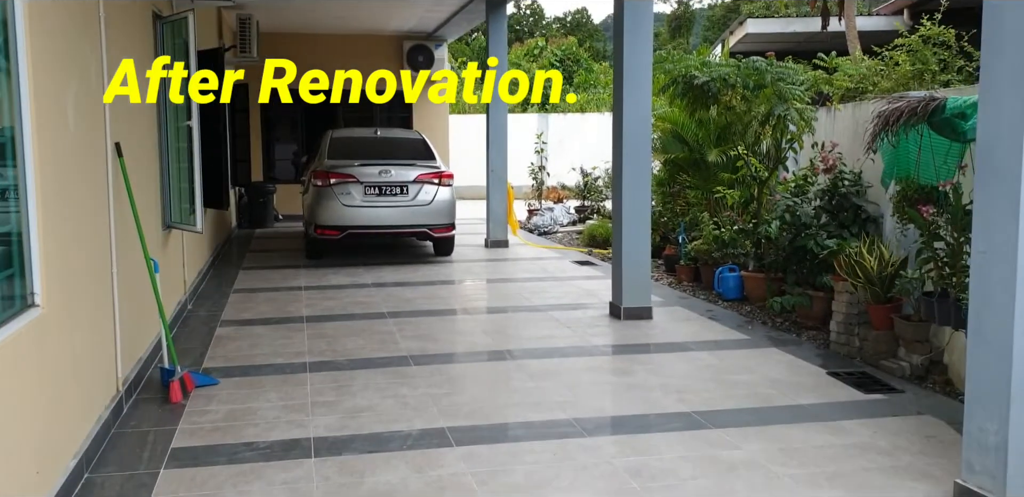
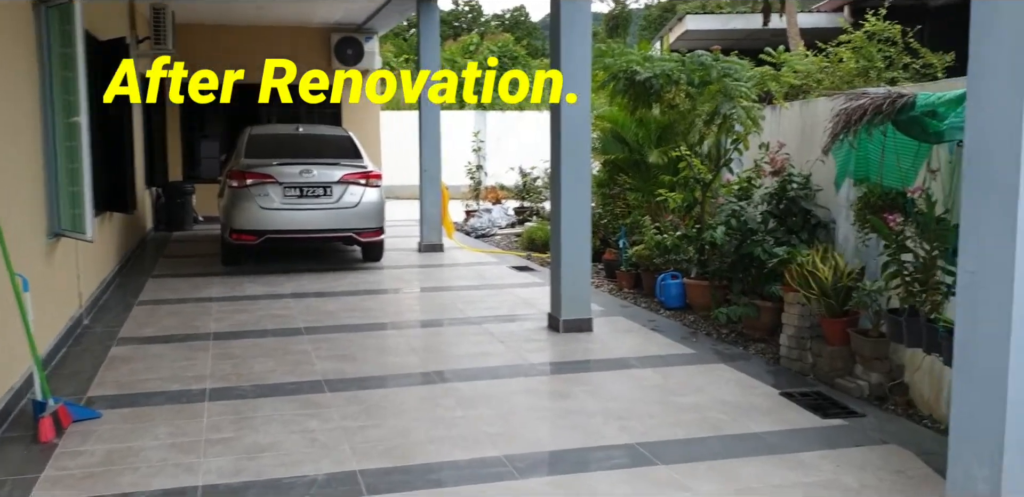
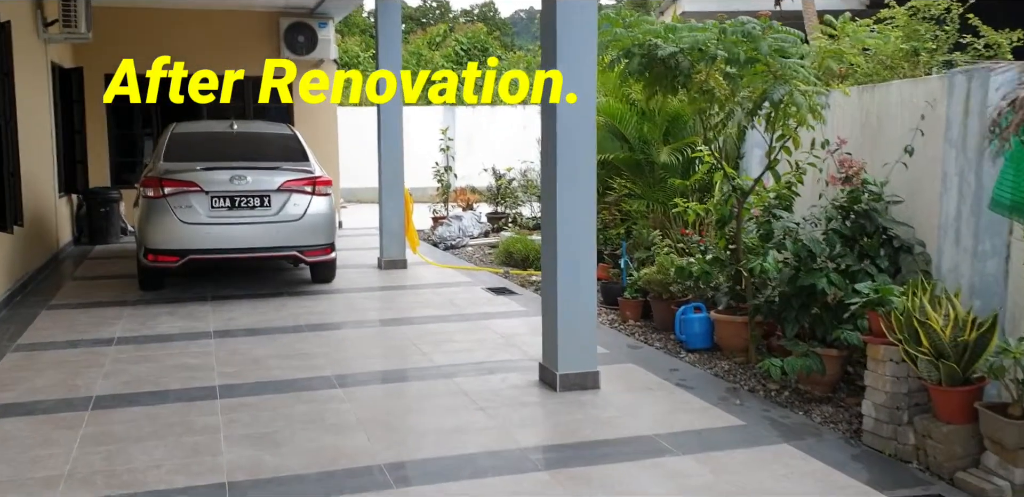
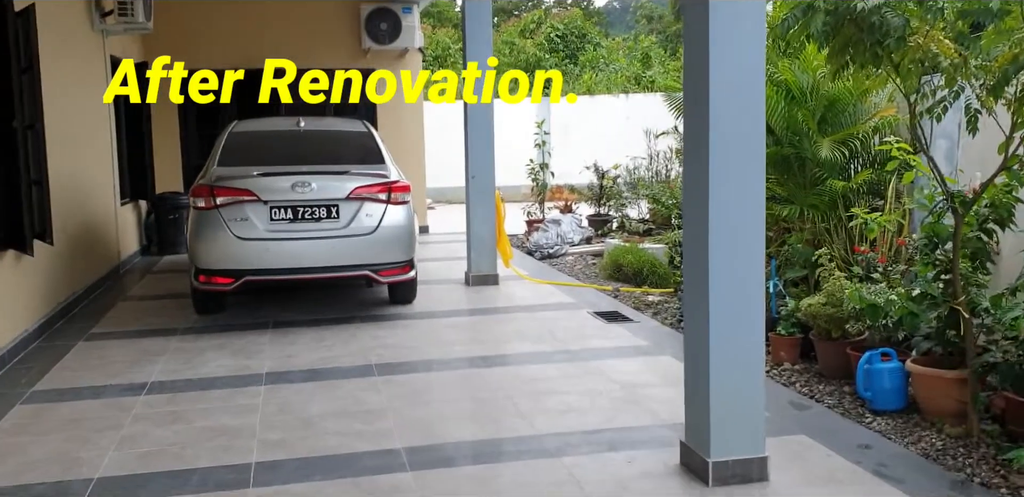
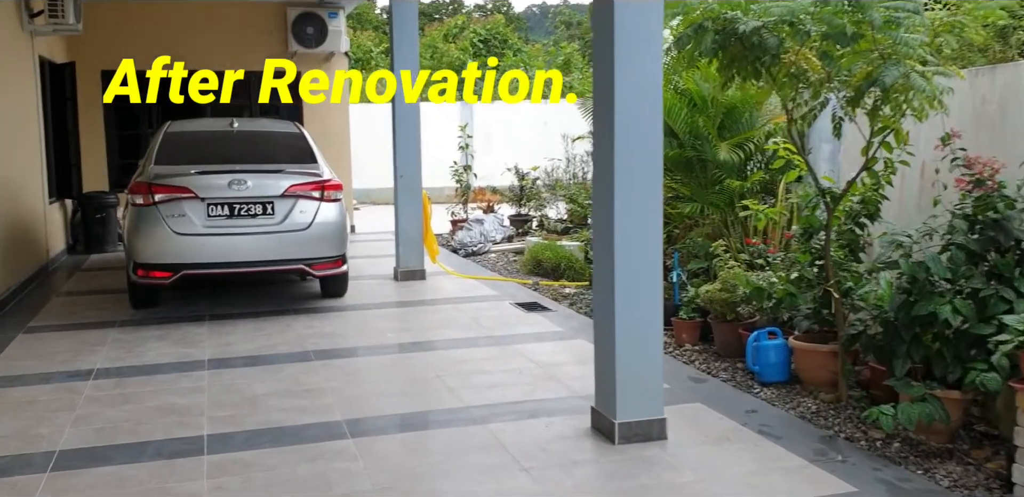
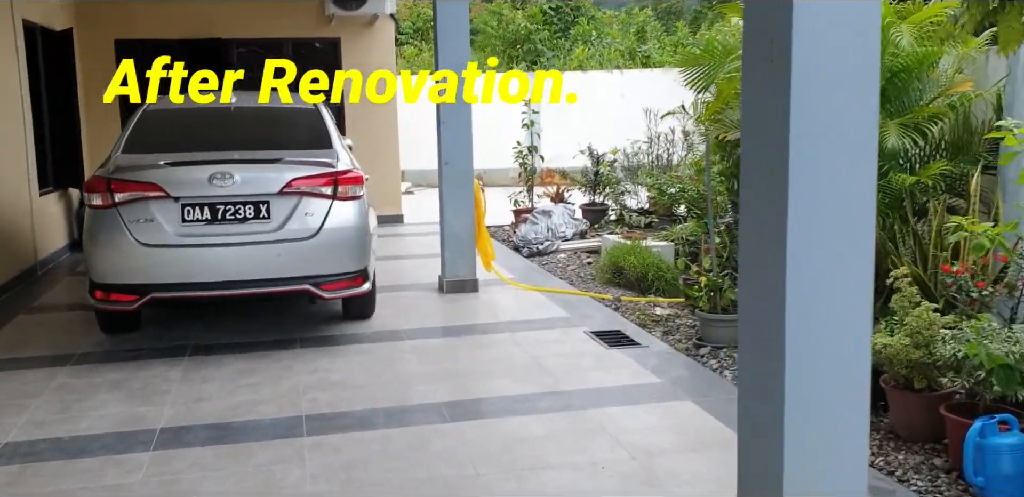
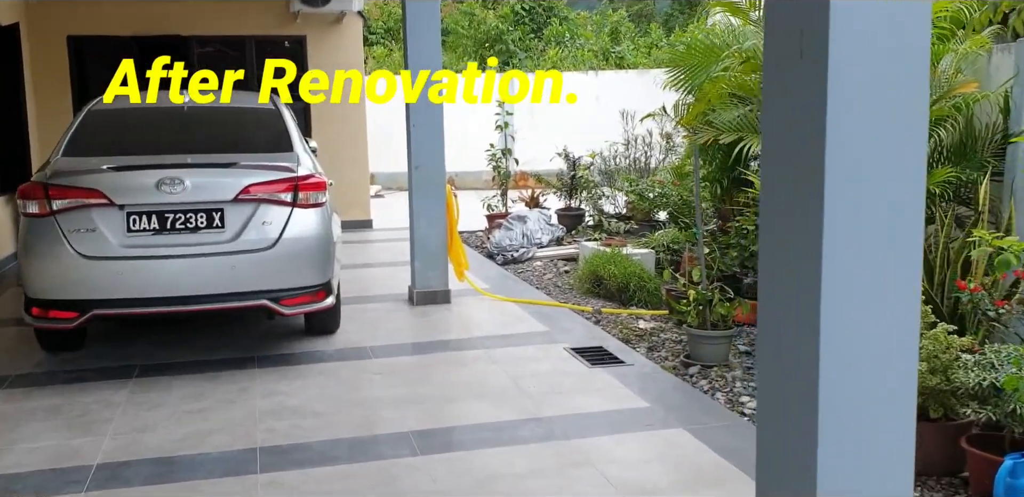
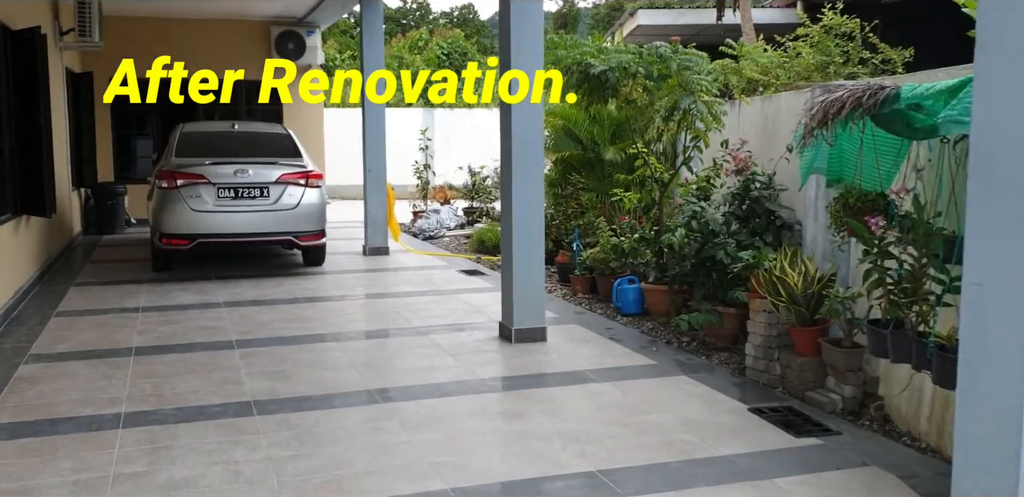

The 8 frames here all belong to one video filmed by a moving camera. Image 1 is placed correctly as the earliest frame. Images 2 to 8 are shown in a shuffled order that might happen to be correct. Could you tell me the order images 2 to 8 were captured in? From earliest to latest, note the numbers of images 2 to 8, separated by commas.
2, 8, 3, 5, 4, 6, 7
